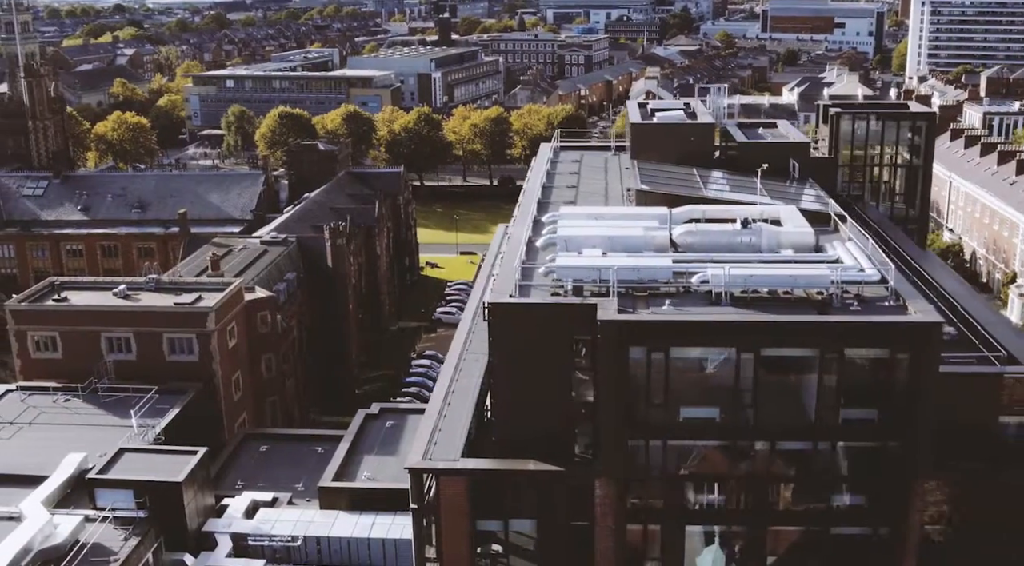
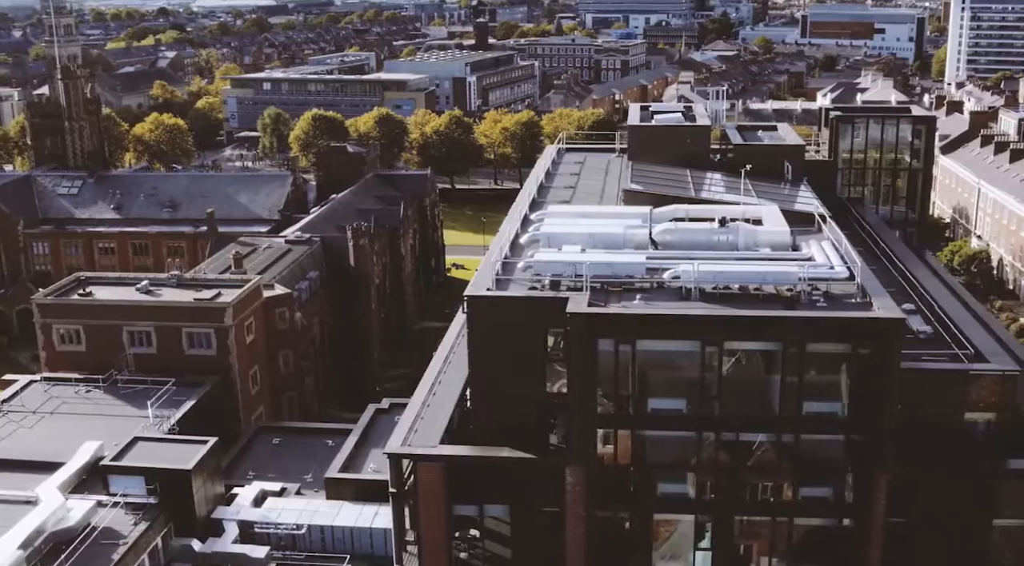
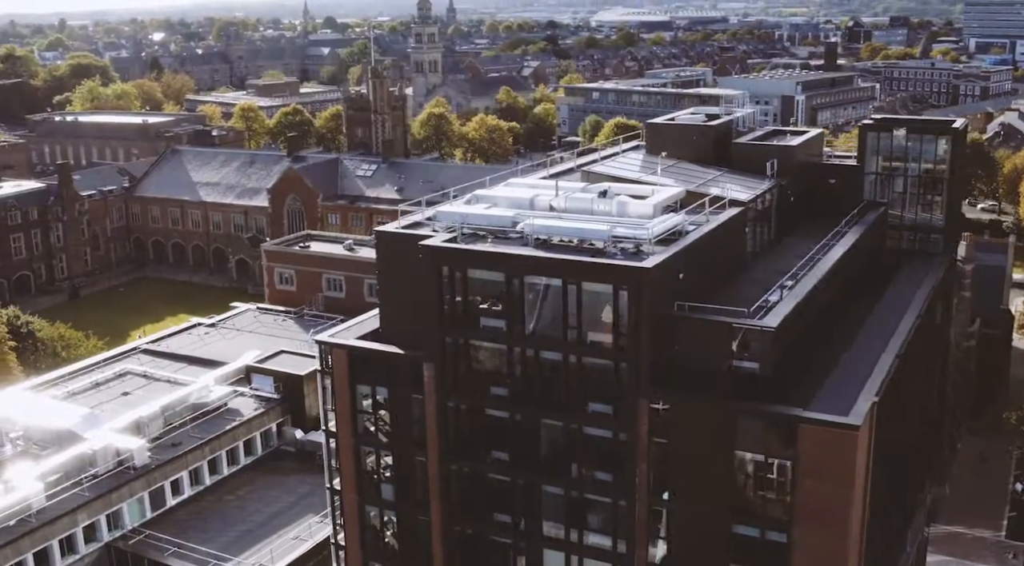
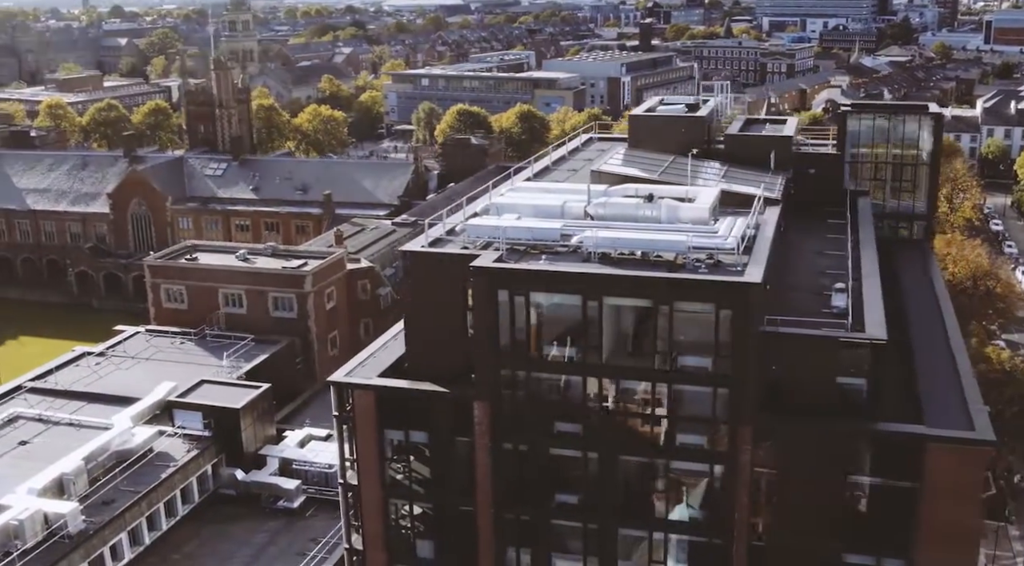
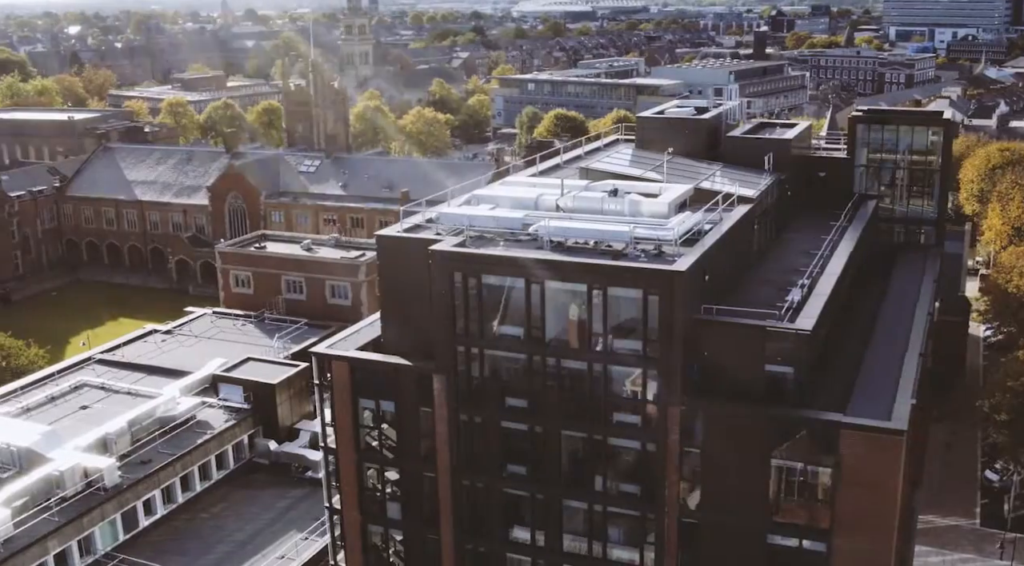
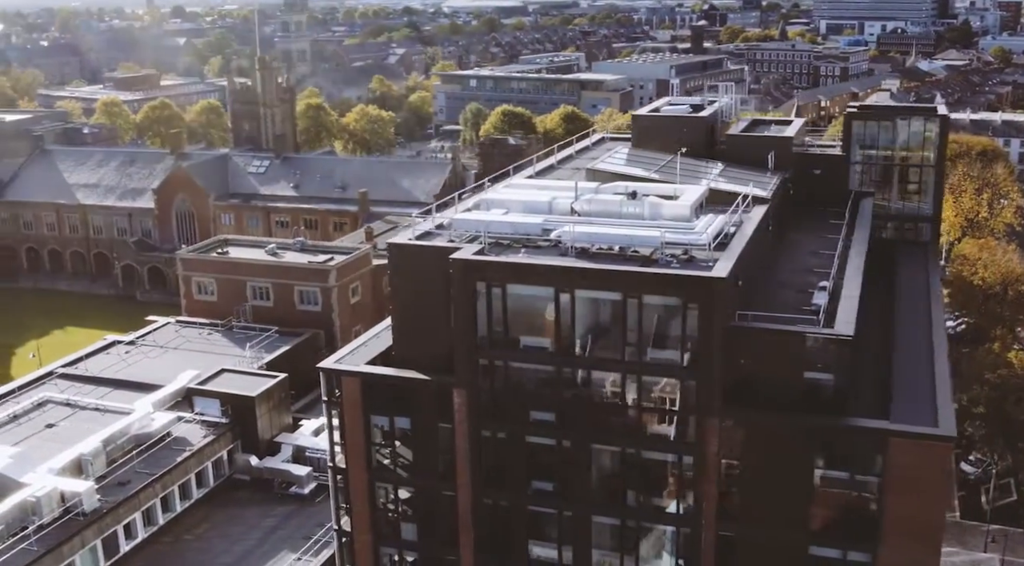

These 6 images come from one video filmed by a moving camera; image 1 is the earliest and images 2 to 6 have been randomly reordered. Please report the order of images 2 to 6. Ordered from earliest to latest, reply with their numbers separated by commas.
2, 4, 6, 5, 3
